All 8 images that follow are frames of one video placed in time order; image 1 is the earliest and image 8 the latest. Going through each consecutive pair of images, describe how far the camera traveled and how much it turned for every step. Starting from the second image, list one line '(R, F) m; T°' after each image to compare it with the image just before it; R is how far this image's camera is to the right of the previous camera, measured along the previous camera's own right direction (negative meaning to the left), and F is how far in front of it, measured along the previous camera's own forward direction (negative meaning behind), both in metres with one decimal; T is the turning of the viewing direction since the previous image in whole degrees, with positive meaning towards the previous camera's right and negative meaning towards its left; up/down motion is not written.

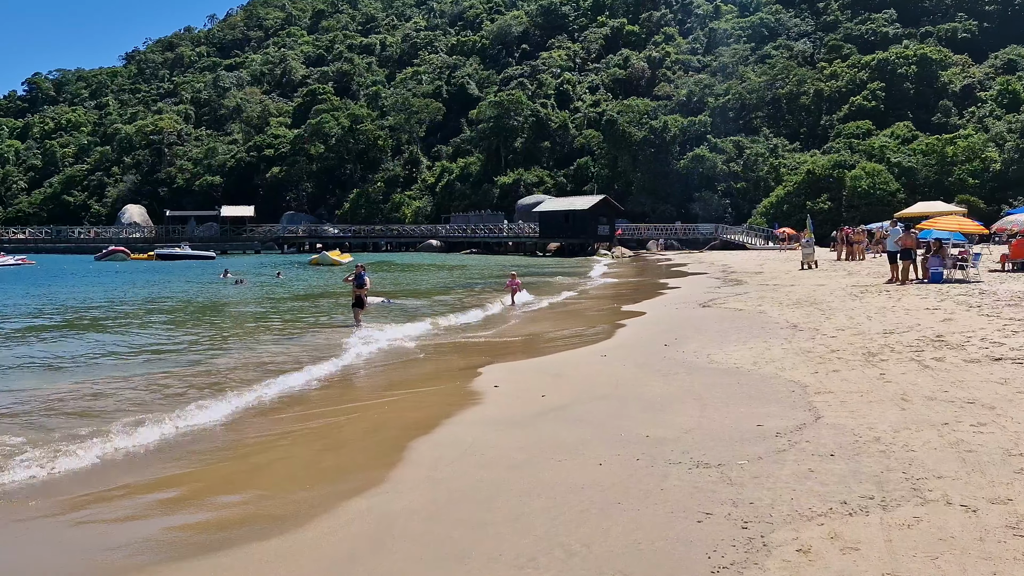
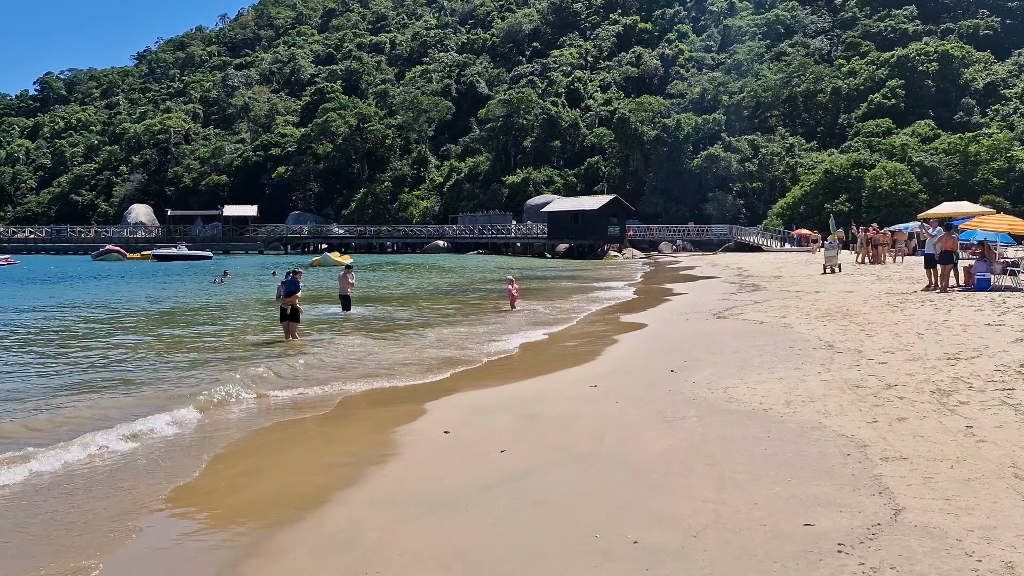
(+0.4, +2.1) m; -1°
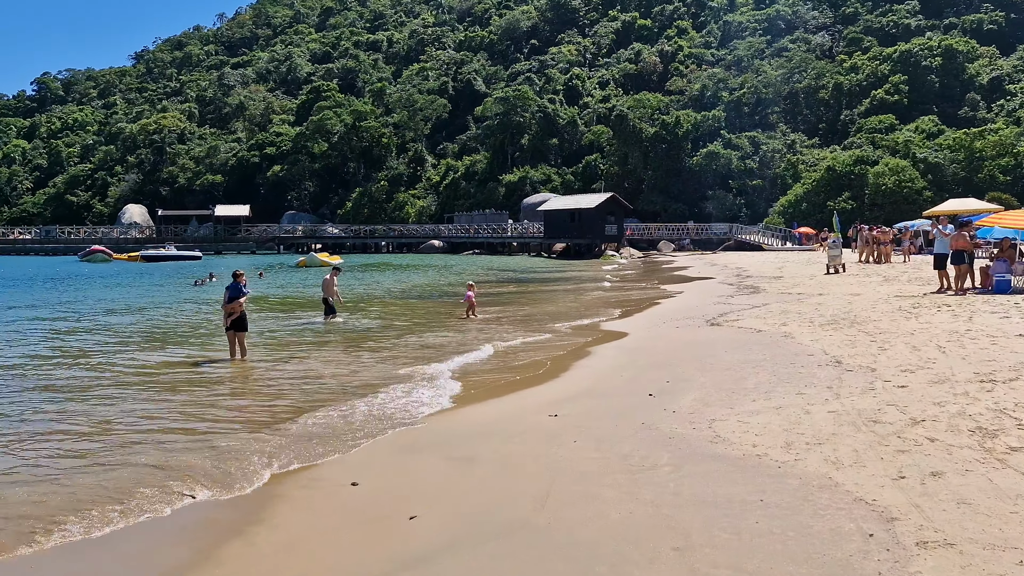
(+0.5, +1.4) m; 0°
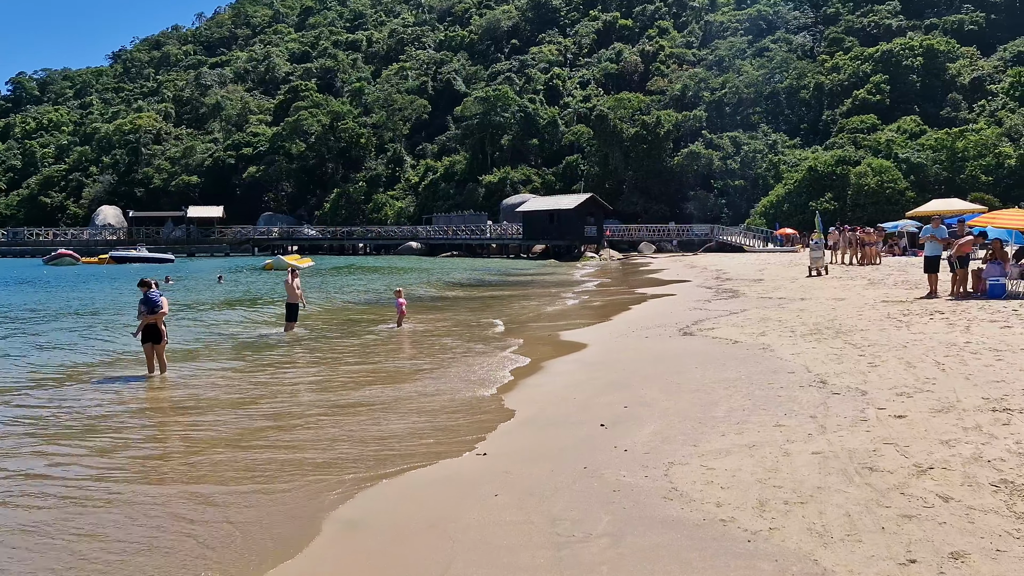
(+0.4, +1.2) m; +1°
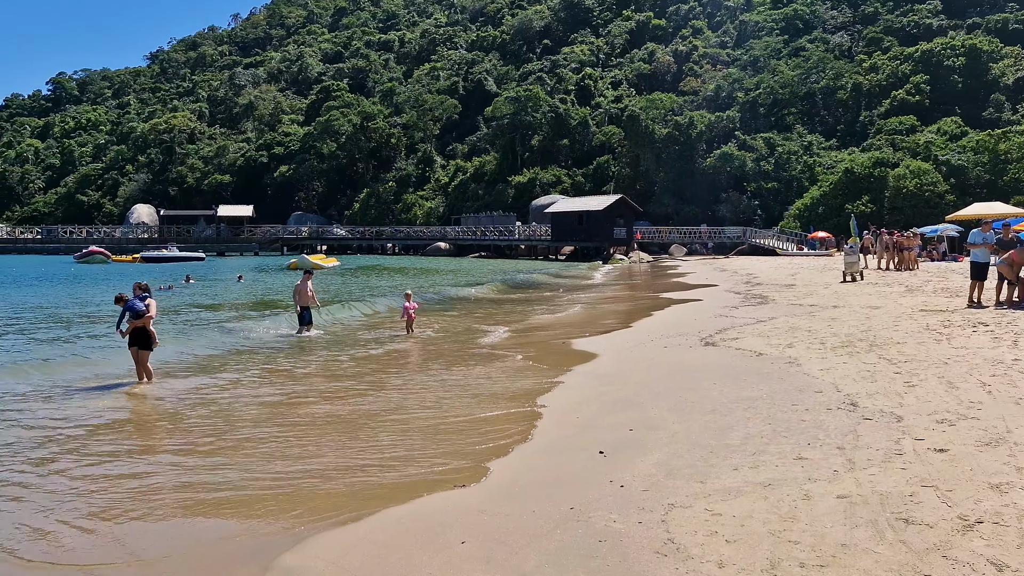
(+0.3, +0.7) m; -2°
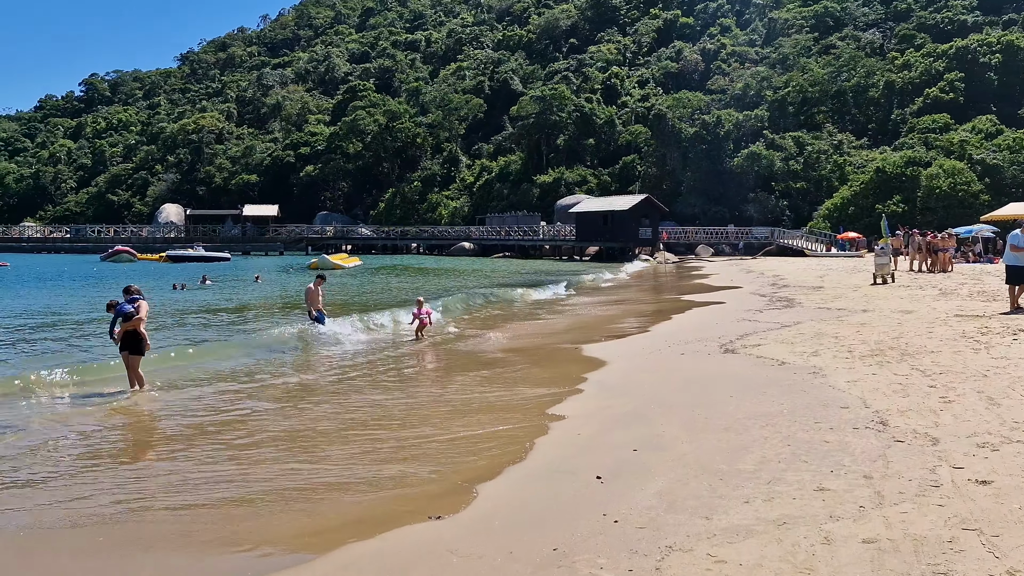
(+0.2, +0.6) m; -2°
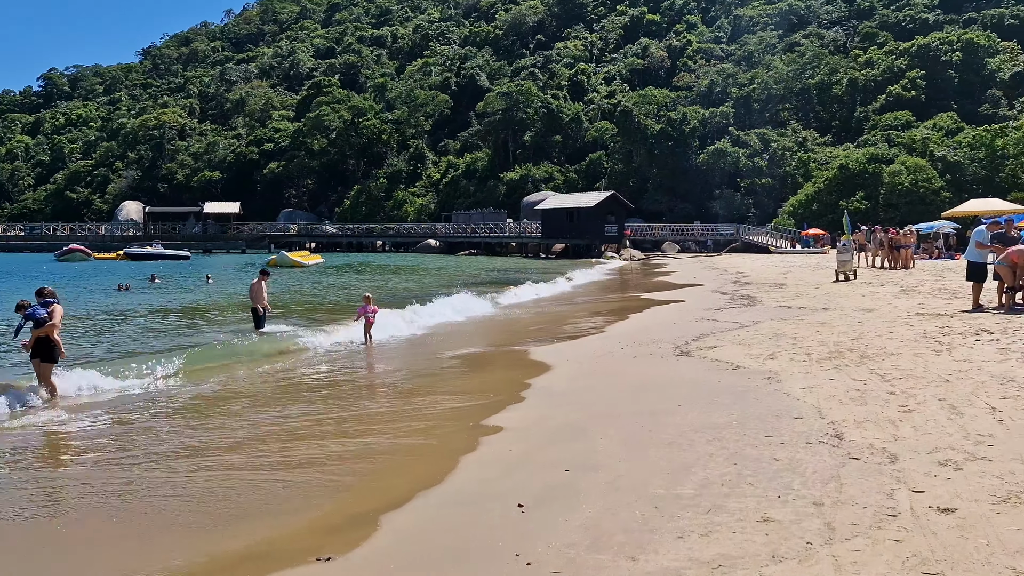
(+0.3, +0.6) m; +2°
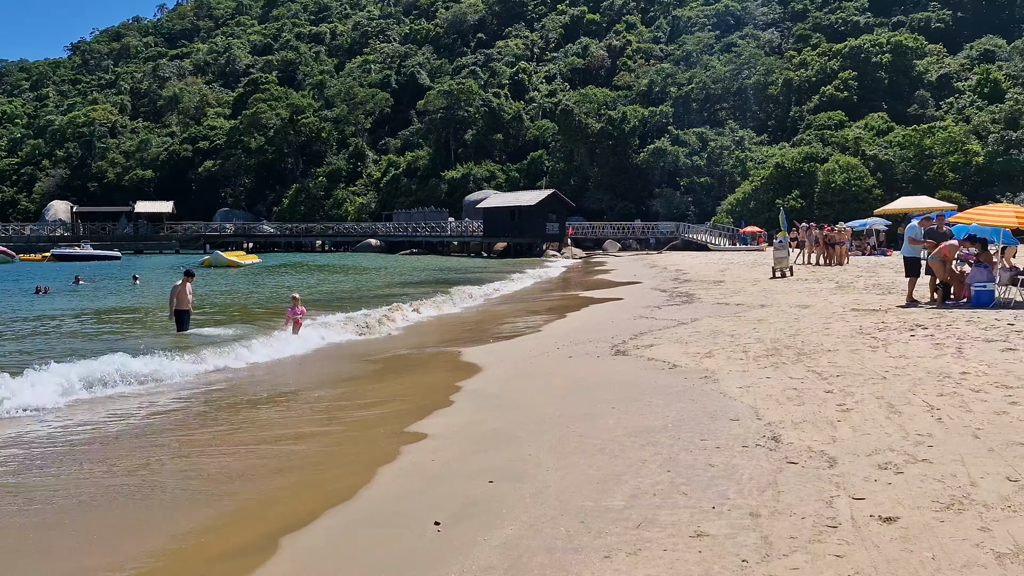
(+0.1, +0.4) m; +4°
